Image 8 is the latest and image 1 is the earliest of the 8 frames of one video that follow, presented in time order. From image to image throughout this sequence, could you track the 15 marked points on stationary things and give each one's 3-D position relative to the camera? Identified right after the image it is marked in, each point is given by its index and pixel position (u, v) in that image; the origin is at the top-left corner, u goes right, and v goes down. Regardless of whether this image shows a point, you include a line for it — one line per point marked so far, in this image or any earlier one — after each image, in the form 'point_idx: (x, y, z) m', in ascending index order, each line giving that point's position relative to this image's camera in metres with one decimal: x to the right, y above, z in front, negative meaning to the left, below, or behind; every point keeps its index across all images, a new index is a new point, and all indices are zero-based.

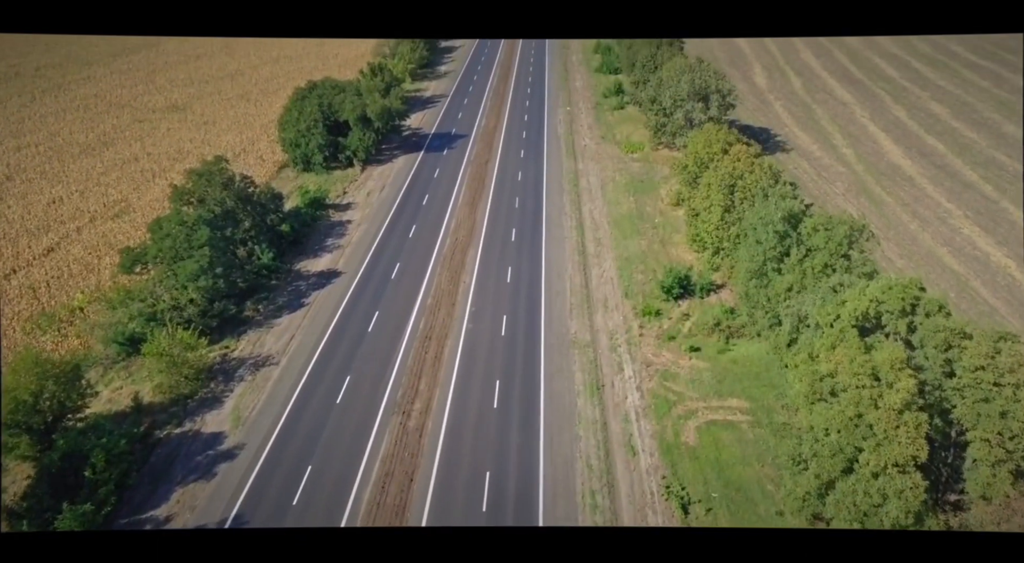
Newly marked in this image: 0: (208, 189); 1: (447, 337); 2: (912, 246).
0: (-6.9, +2.1, +17.1) m
1: (-1.3, -1.1, +14.8) m
2: (+9.6, +0.8, +18.0) m
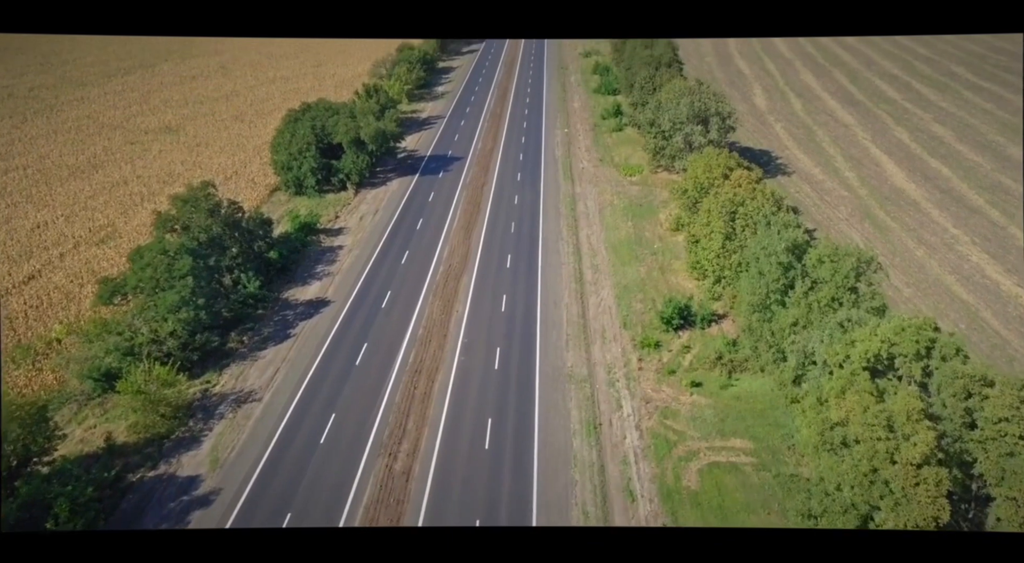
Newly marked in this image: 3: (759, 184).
0: (-7.0, +1.4, +16.6) m
1: (-1.4, -1.7, +14.2) m
2: (+9.4, +0.2, +17.5) m
3: (+5.9, +2.4, +17.9) m
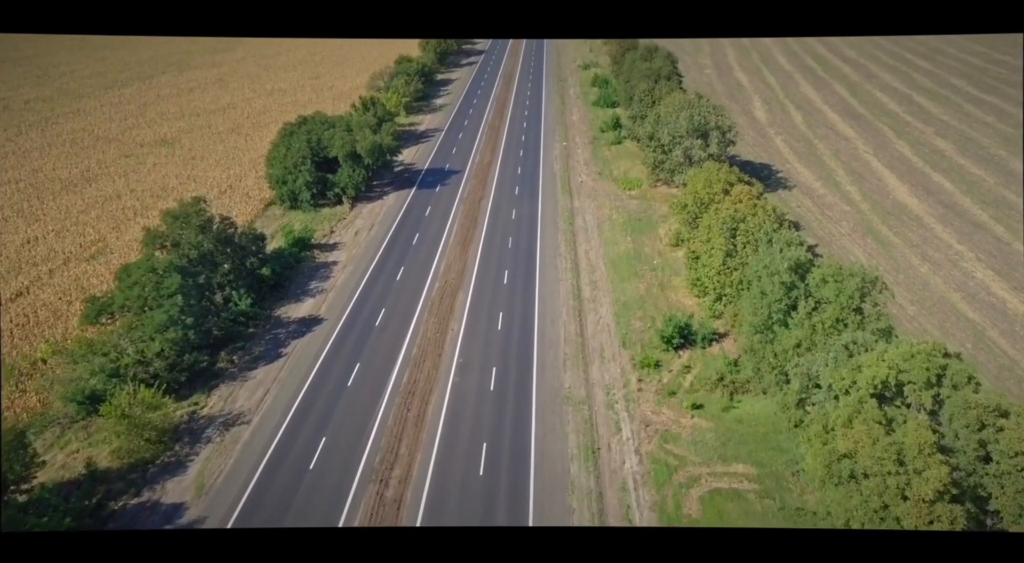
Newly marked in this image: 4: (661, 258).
0: (-7.1, +1.1, +16.3) m
1: (-1.5, -2.1, +13.8) m
2: (+9.4, -0.2, +17.2) m
3: (+5.8, +2.0, +17.6) m
4: (+3.9, +0.6, +19.7) m
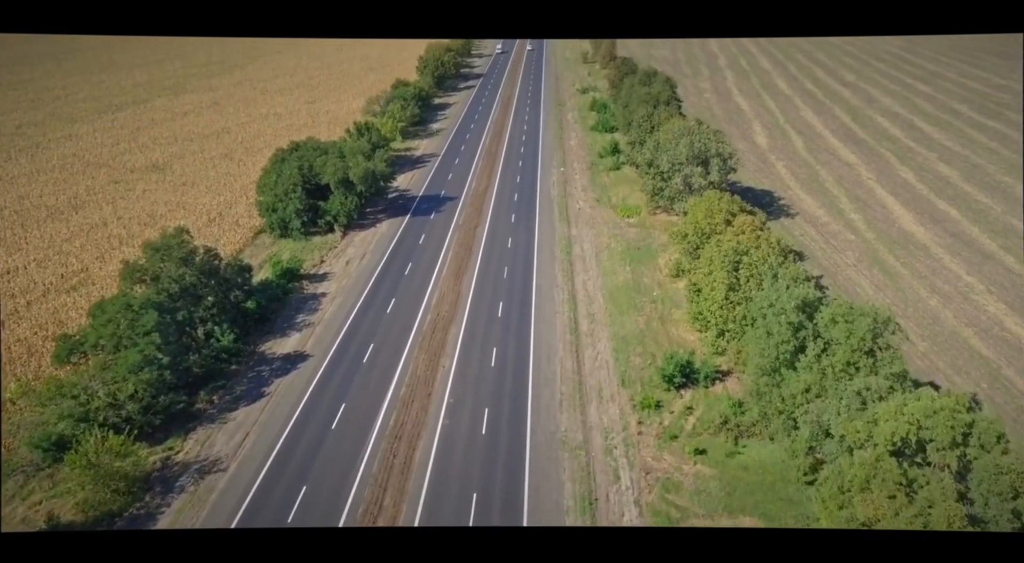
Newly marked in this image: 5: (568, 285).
0: (-7.2, +0.3, +15.7) m
1: (-1.6, -2.7, +13.1) m
2: (+9.2, -1.0, +16.5) m
3: (+5.7, +1.2, +17.0) m
4: (+3.8, -0.2, +19.1) m
5: (+1.4, -0.1, +19.5) m
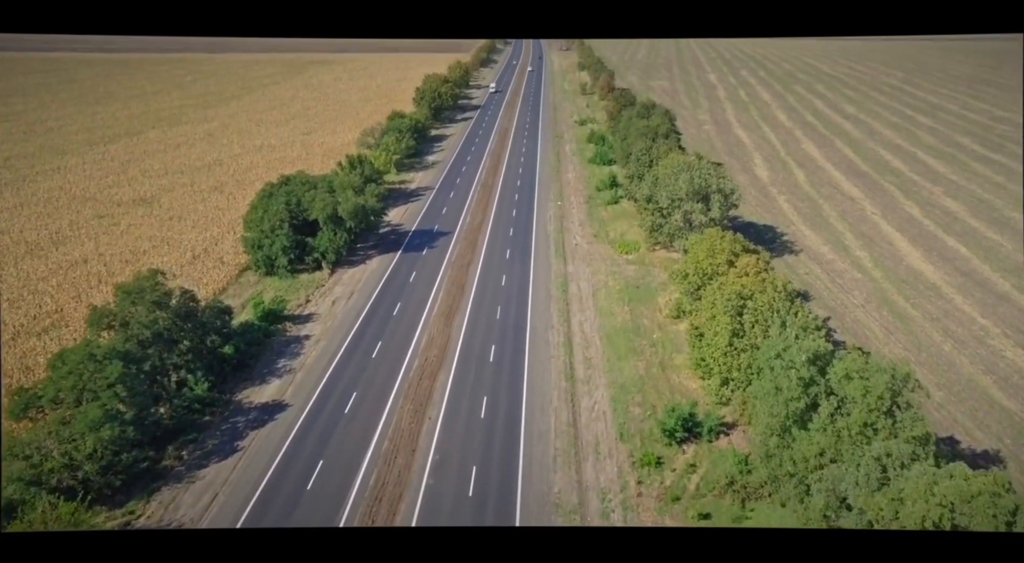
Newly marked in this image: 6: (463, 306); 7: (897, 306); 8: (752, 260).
0: (-7.4, -0.6, +14.8) m
1: (-1.8, -3.5, +12.2) m
2: (+9.1, -1.9, +15.6) m
3: (+5.5, +0.2, +16.2) m
4: (+3.6, -1.2, +18.2) m
5: (+1.3, -1.1, +18.7) m
6: (-1.3, -0.7, +19.8) m
7: (+9.7, -0.6, +19.1) m
8: (+5.2, +0.4, +16.2) m
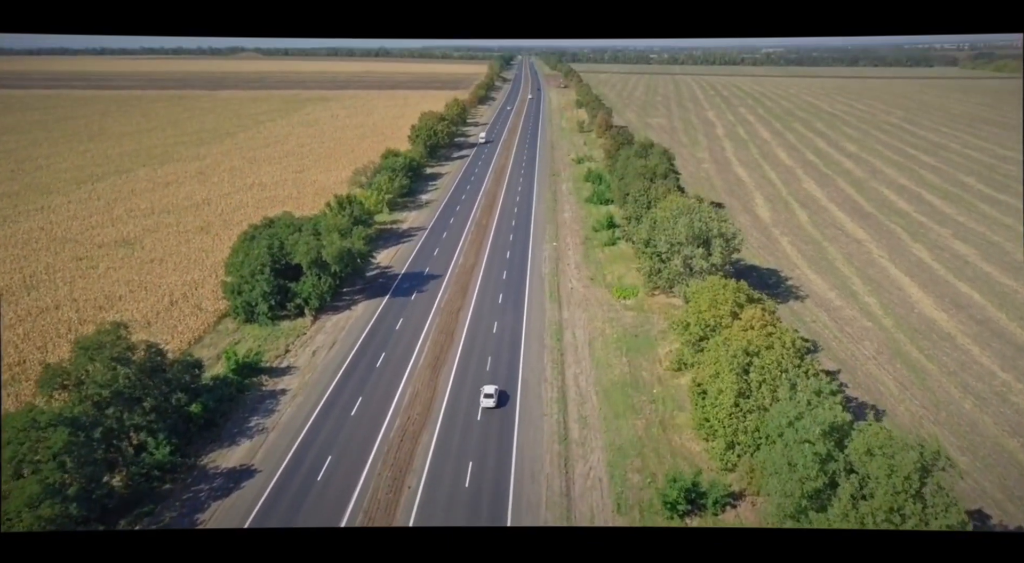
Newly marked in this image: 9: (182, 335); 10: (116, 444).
0: (-7.6, -1.6, +13.7) m
1: (-2.0, -4.4, +10.9) m
2: (+8.8, -3.0, +14.5) m
3: (+5.3, -0.8, +15.2) m
4: (+3.4, -2.4, +17.1) m
5: (+1.0, -2.3, +17.5) m
6: (-1.5, -1.9, +18.7) m
7: (+9.5, -1.8, +18.0) m
8: (+4.9, -0.6, +15.2) m
9: (-8.6, -1.4, +19.7) m
10: (-6.9, -2.8, +13.1) m
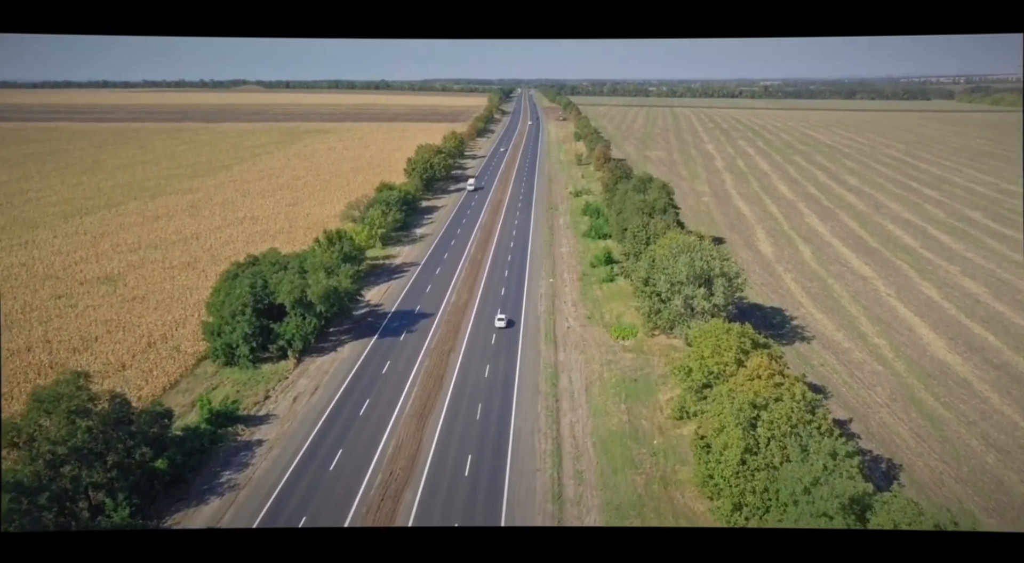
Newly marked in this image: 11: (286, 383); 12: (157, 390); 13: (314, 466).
0: (-7.8, -2.4, +12.7) m
1: (-2.2, -5.1, +9.8) m
2: (+8.7, -3.8, +13.4) m
3: (+5.1, -1.7, +14.2) m
4: (+3.2, -3.3, +16.0) m
5: (+0.9, -3.3, +16.5) m
6: (-1.7, -2.9, +17.7) m
7: (+9.3, -2.8, +17.0) m
8: (+4.7, -1.5, +14.2) m
9: (-8.8, -2.4, +18.7) m
10: (-7.0, -3.6, +12.0) m
11: (-5.9, -2.6, +19.8) m
12: (-8.5, -2.4, +18.5) m
13: (-3.9, -3.7, +15.0) m
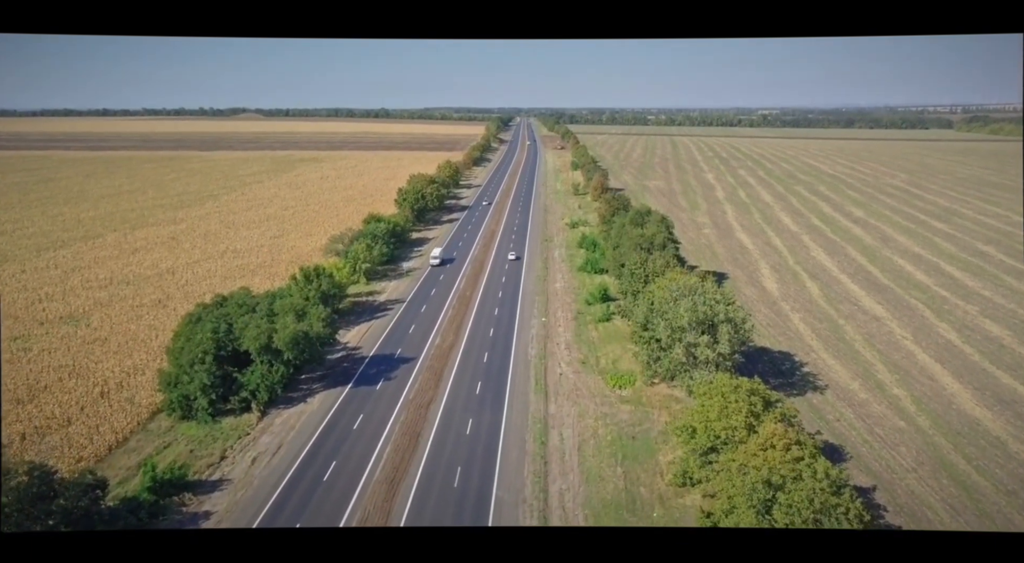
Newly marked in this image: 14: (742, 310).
0: (-8.2, -3.2, +10.9) m
1: (-2.6, -5.8, +7.9) m
2: (+8.3, -4.7, +11.6) m
3: (+4.7, -2.6, +12.4) m
4: (+2.8, -4.3, +14.2) m
5: (+0.5, -4.3, +14.7) m
6: (-2.1, -3.9, +15.8) m
7: (+9.0, -3.8, +15.1) m
8: (+4.4, -2.4, +12.4) m
9: (-9.2, -3.5, +16.9) m
10: (-7.4, -4.4, +10.1) m
11: (-6.2, -3.7, +17.9) m
12: (-8.8, -3.4, +16.7) m
13: (-4.3, -4.6, +13.1) m
14: (+5.7, -0.6, +18.9) m
